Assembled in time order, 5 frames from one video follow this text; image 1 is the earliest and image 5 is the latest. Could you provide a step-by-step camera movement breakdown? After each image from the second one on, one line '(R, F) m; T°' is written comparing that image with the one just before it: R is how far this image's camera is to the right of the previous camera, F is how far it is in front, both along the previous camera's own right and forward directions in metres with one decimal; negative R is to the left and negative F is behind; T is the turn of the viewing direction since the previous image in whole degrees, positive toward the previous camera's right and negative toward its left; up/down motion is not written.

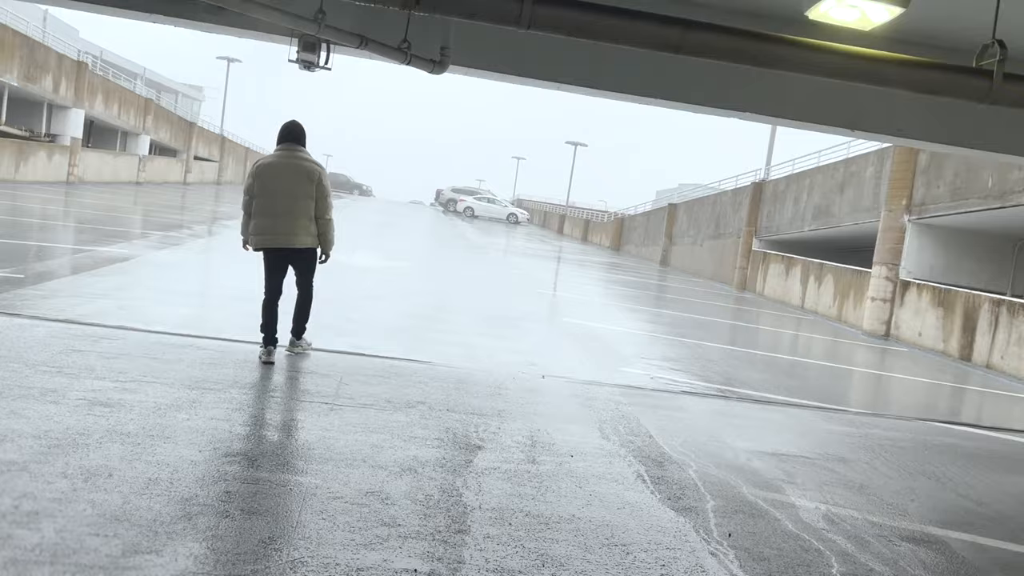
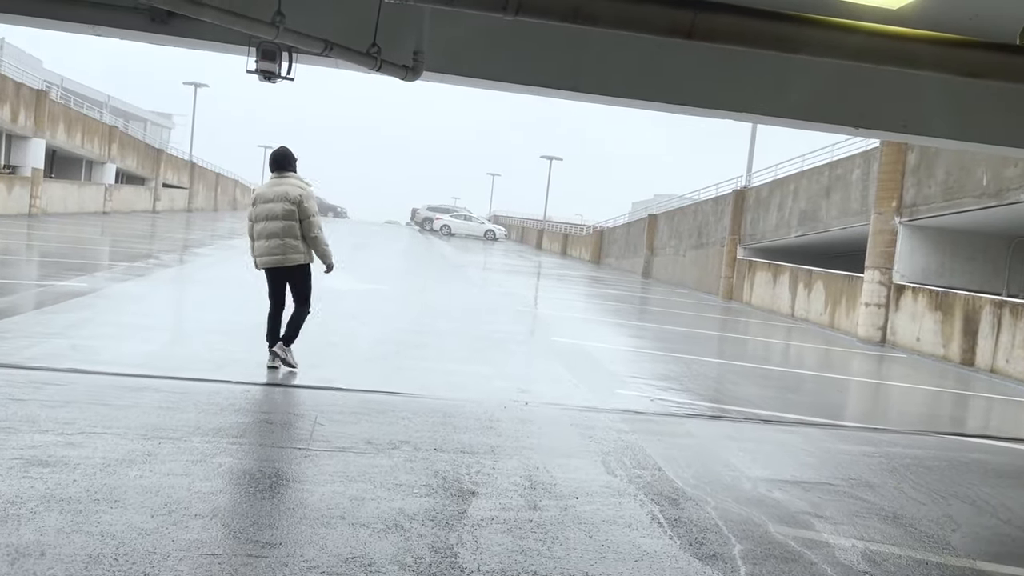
(-0.1, +0.5) m; +2°
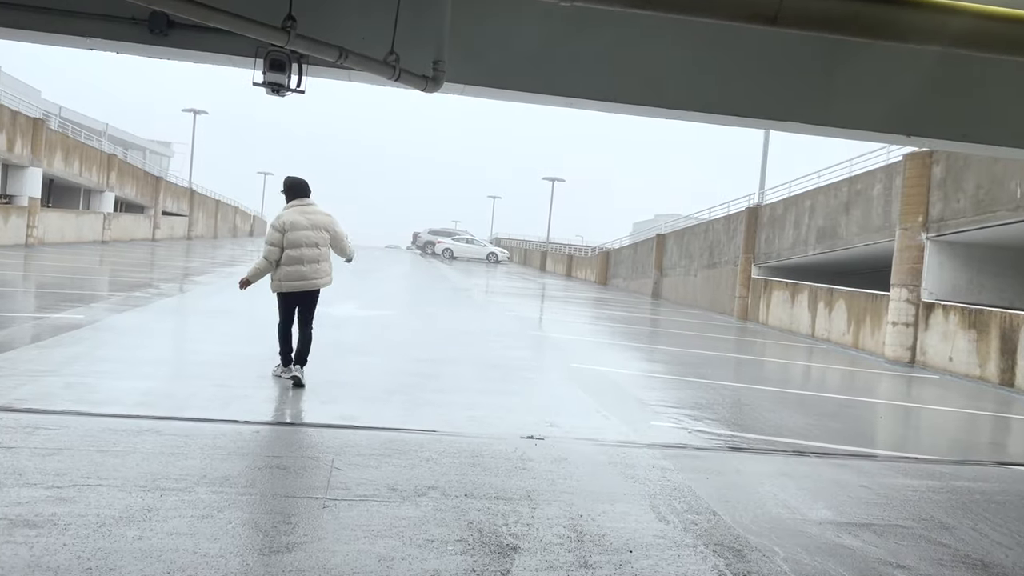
(-0.2, +0.5) m; 0°
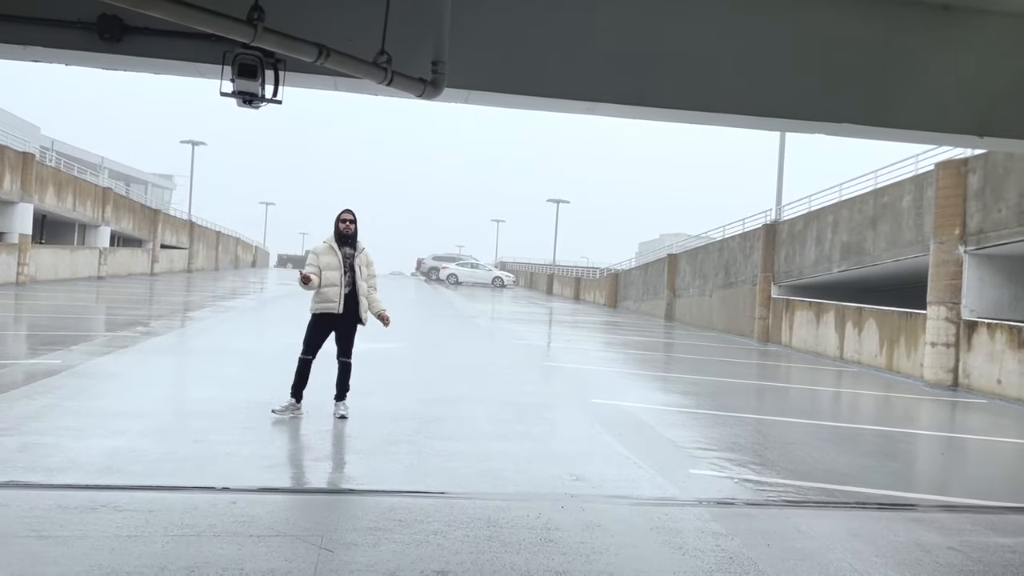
(-0.1, +0.8) m; 0°
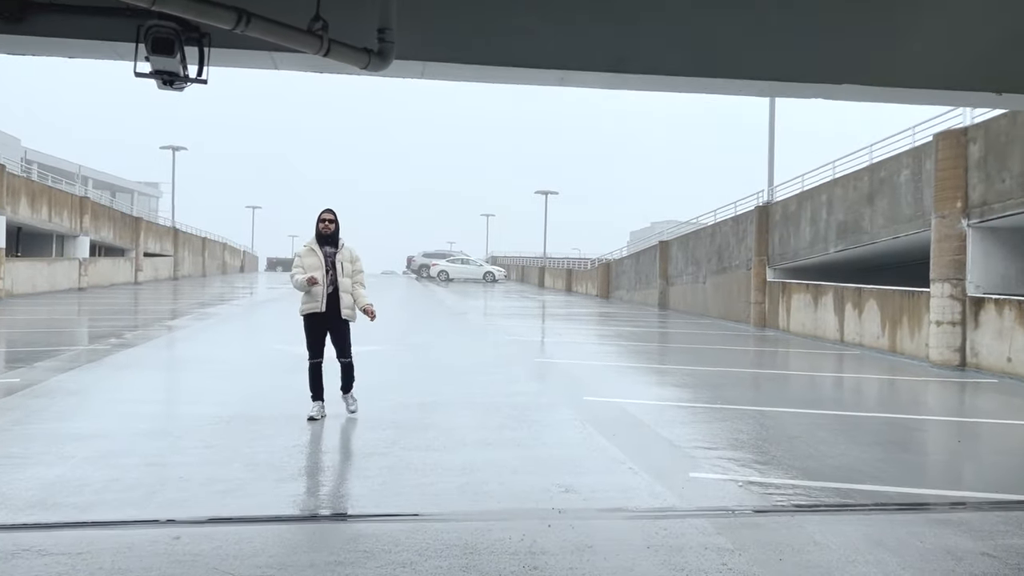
(+0.1, +0.5) m; 0°
